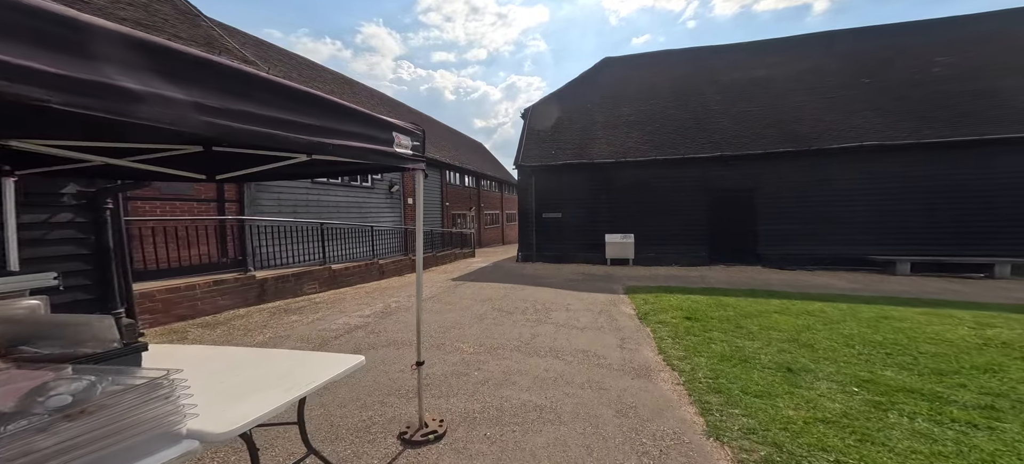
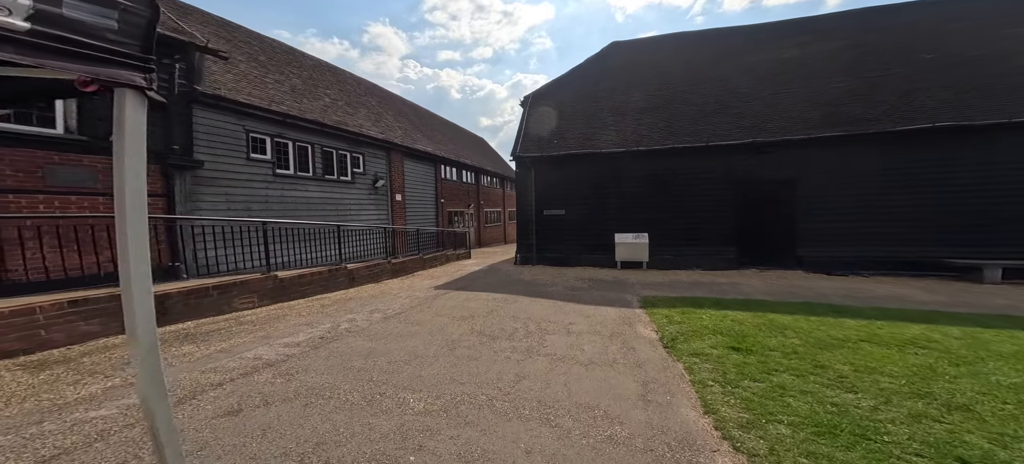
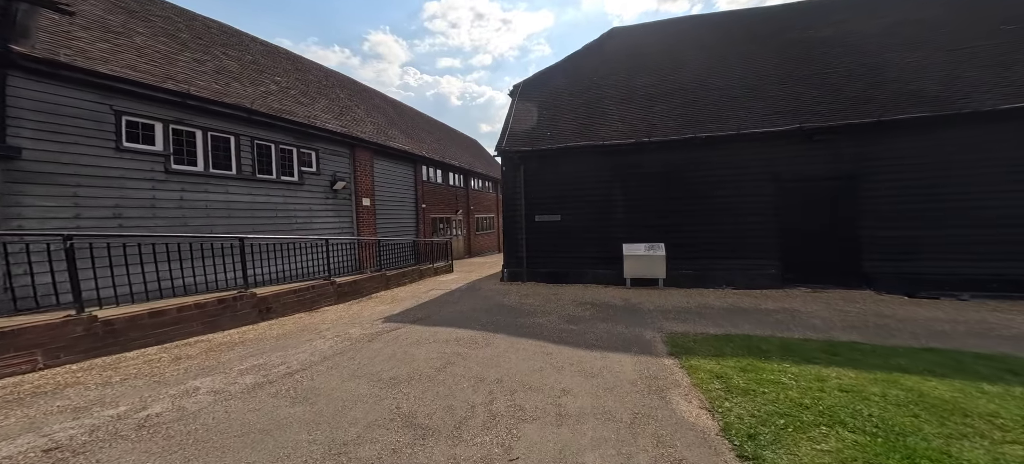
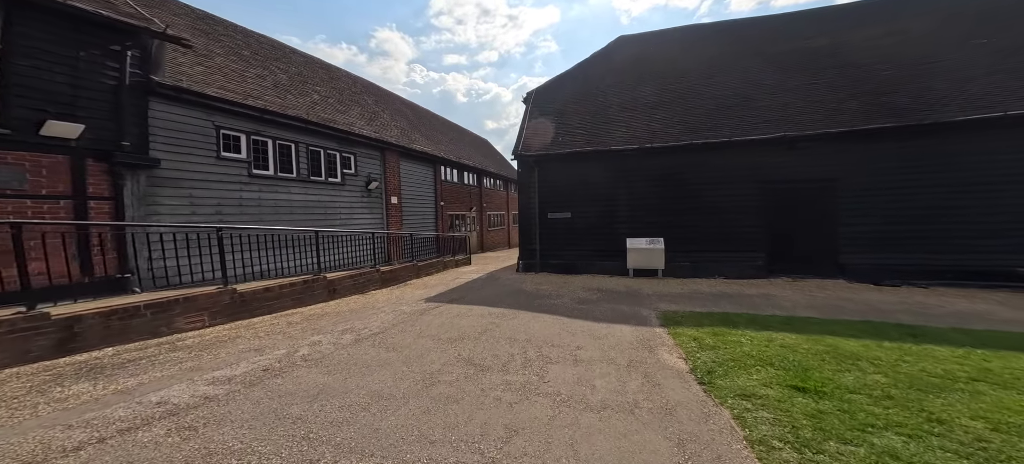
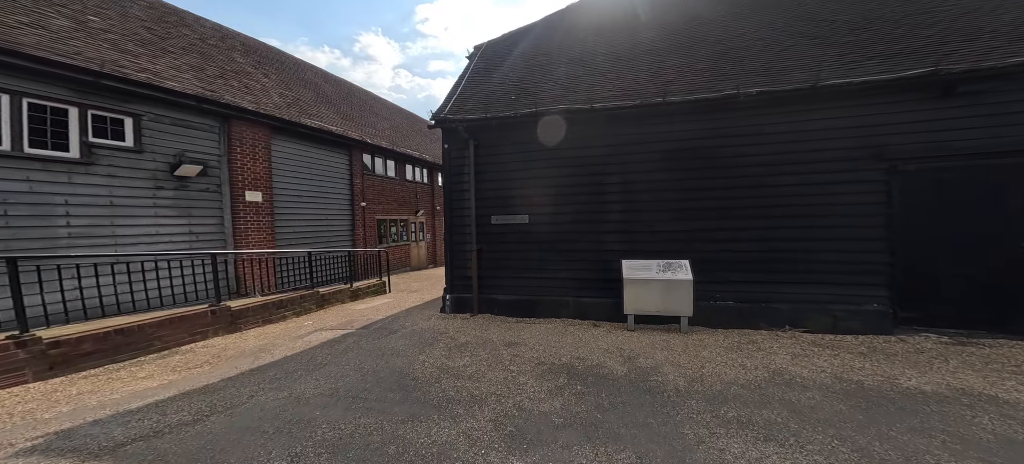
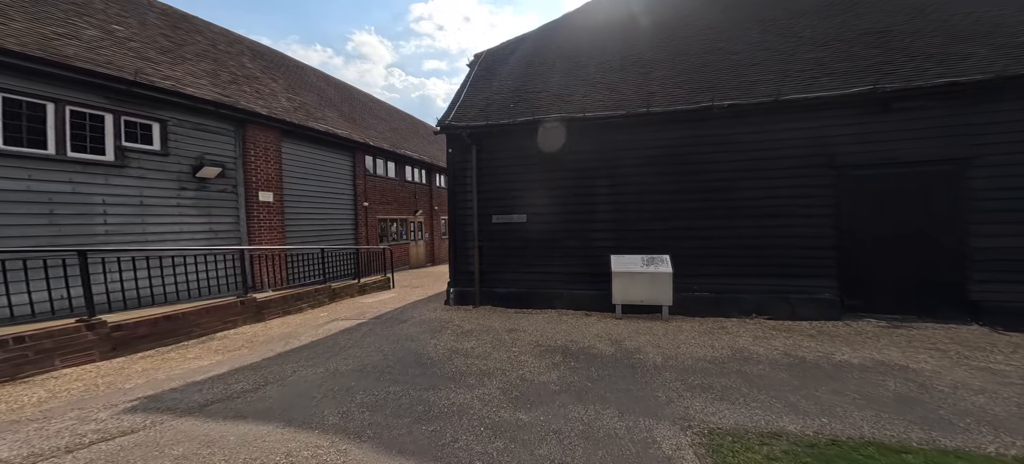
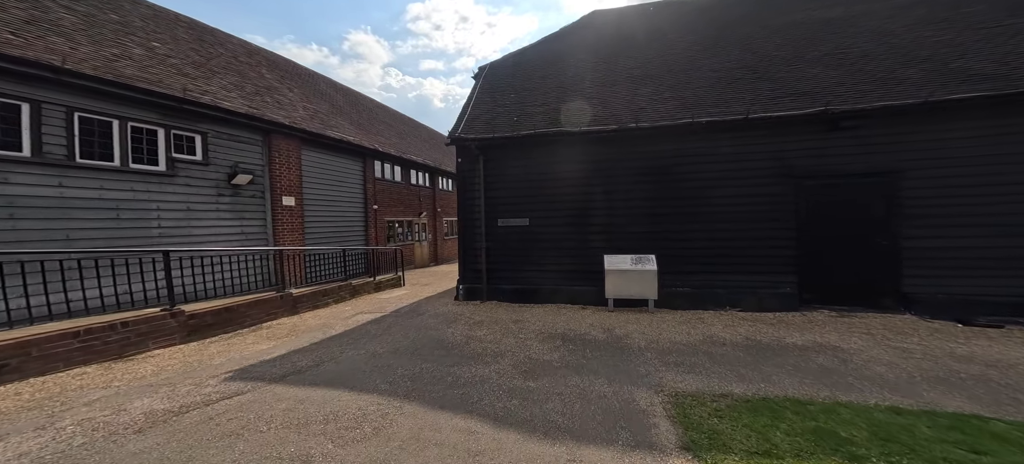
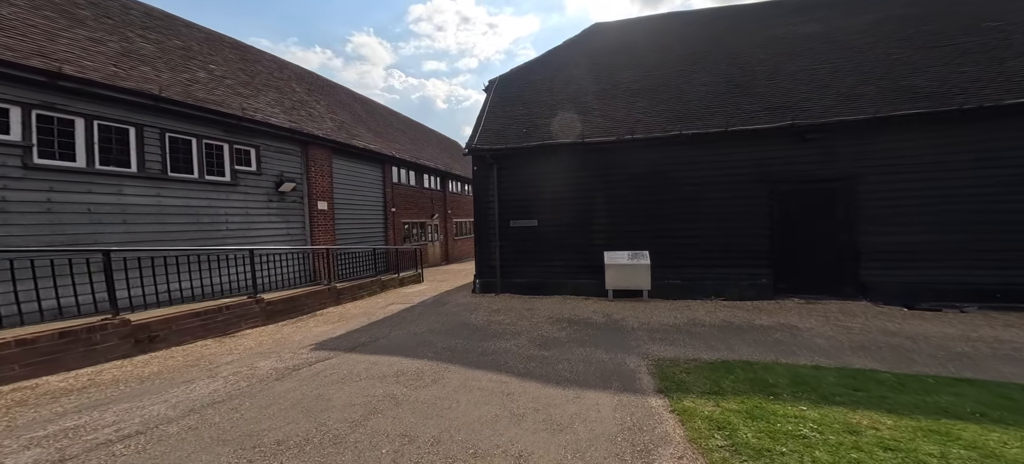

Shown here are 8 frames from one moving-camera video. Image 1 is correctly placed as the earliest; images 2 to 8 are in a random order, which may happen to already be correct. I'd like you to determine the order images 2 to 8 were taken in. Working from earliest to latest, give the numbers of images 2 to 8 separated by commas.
2, 4, 3, 8, 7, 6, 5
